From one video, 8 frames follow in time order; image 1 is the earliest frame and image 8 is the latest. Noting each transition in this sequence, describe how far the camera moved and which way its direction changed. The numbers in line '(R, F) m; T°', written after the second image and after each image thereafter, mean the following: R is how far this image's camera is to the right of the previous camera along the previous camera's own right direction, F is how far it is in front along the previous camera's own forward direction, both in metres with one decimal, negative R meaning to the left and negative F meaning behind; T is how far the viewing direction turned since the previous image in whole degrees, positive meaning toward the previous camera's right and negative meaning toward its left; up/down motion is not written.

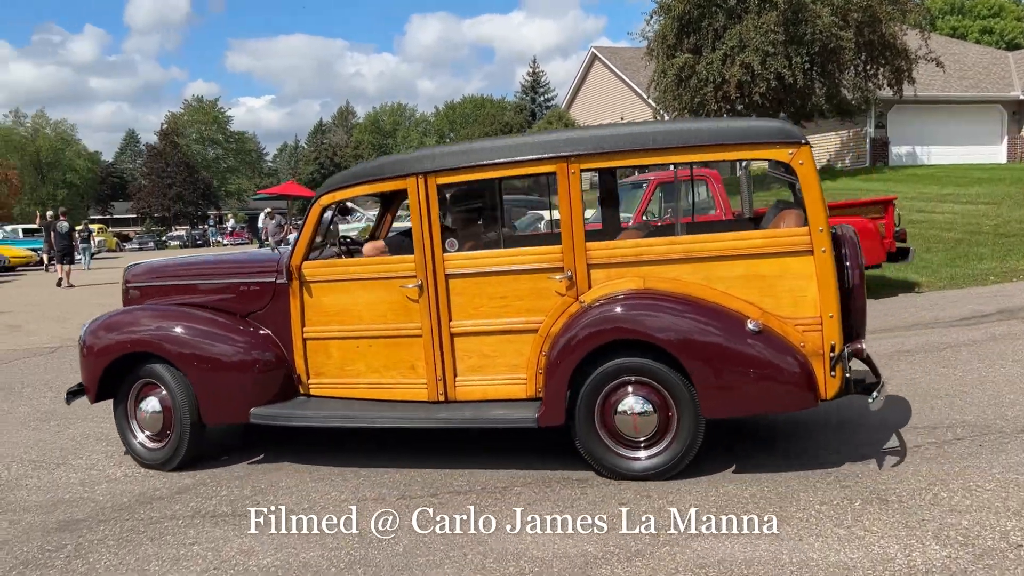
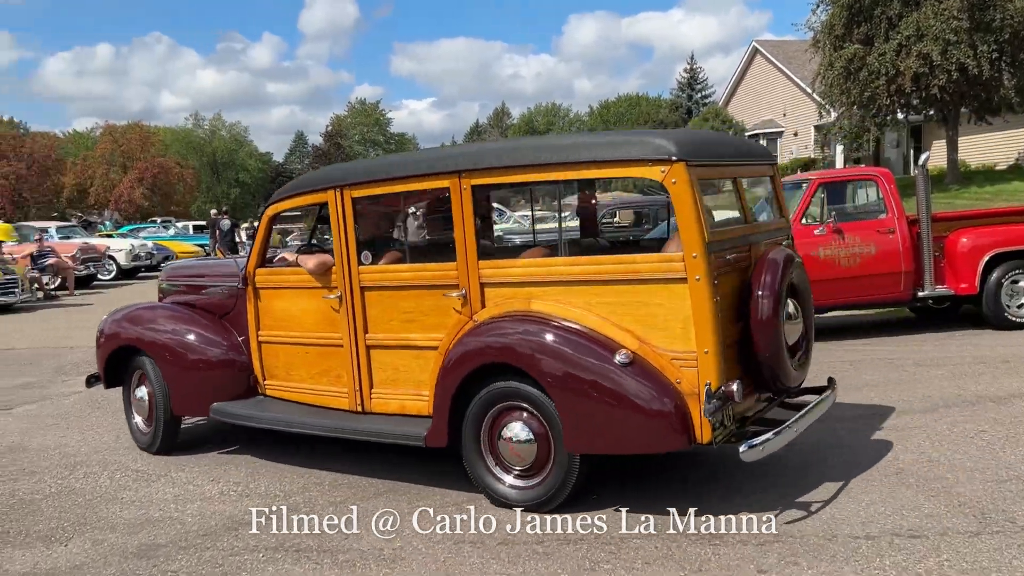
(+0.1, +0.7) m; -9°
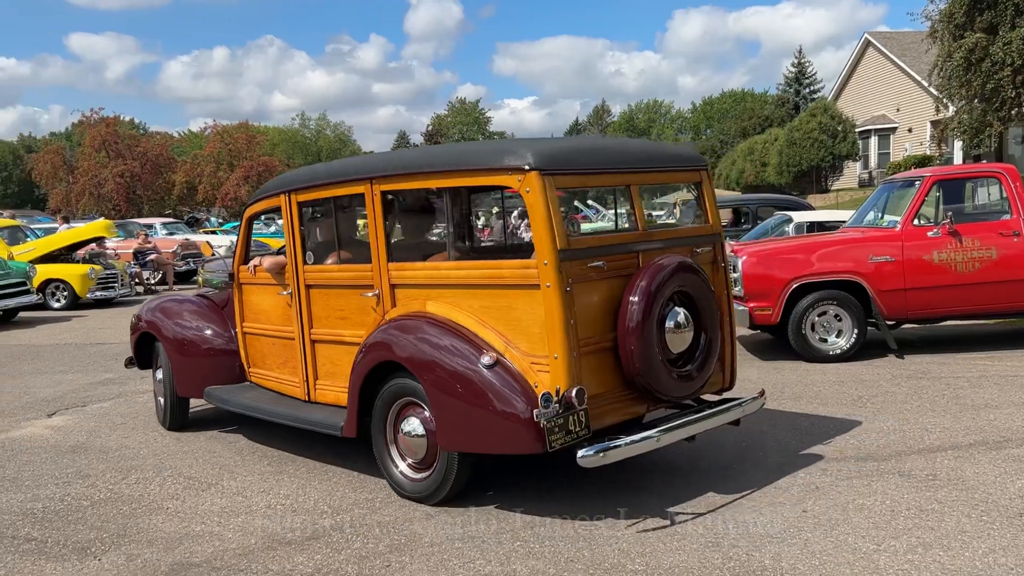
(+0.2, +0.4) m; -6°
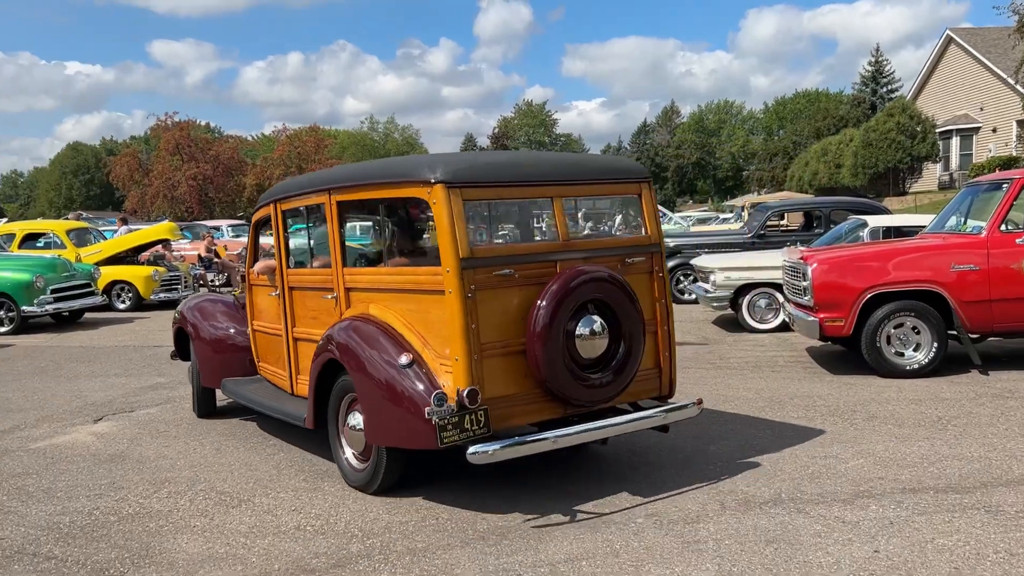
(+0.1, +0.3) m; -4°
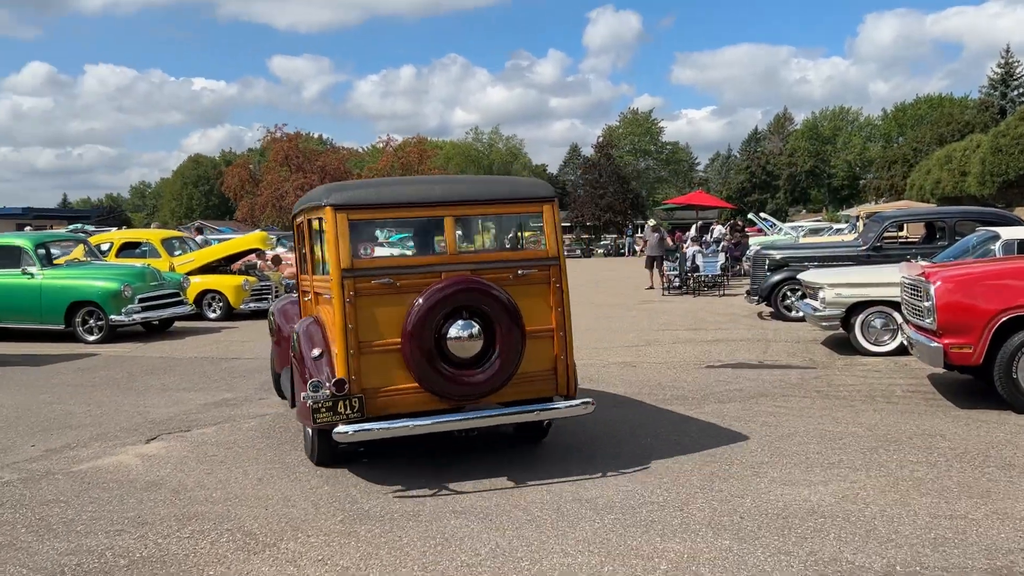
(+0.2, +0.7) m; -7°
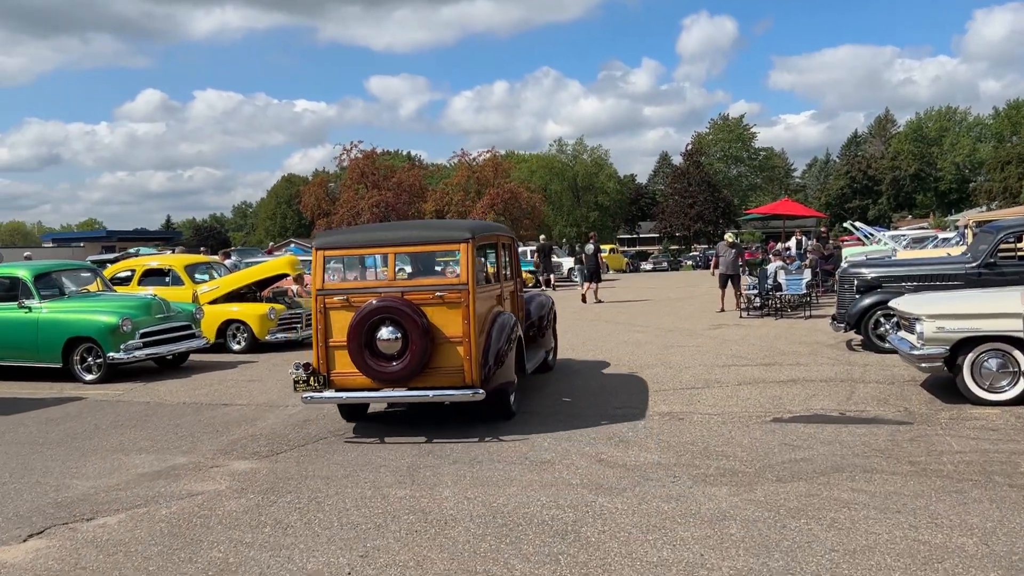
(+0.7, +1.8) m; -6°
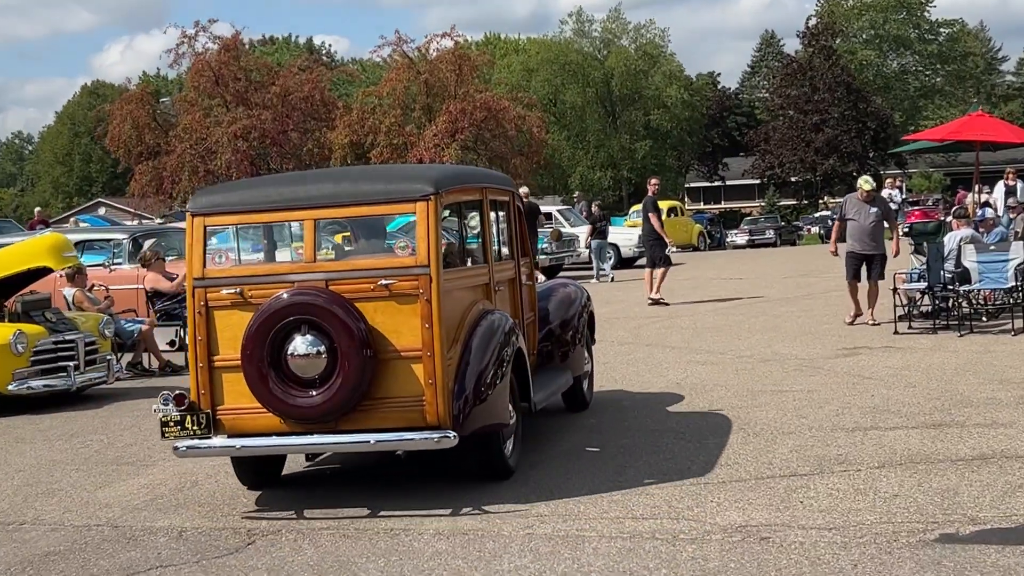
(+0.6, +3.8) m; -6°
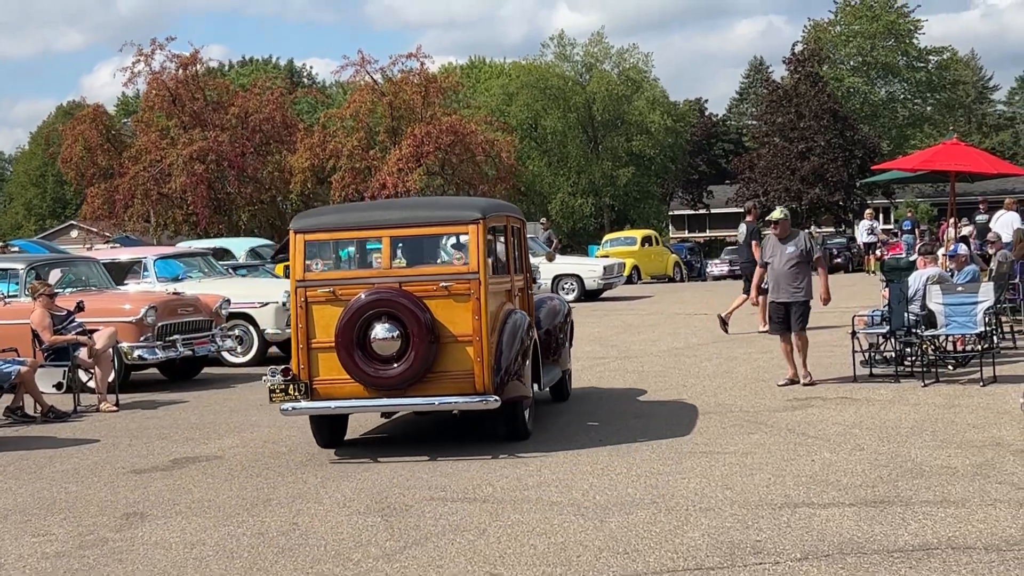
(+0.1, +0.1) m; 0°
